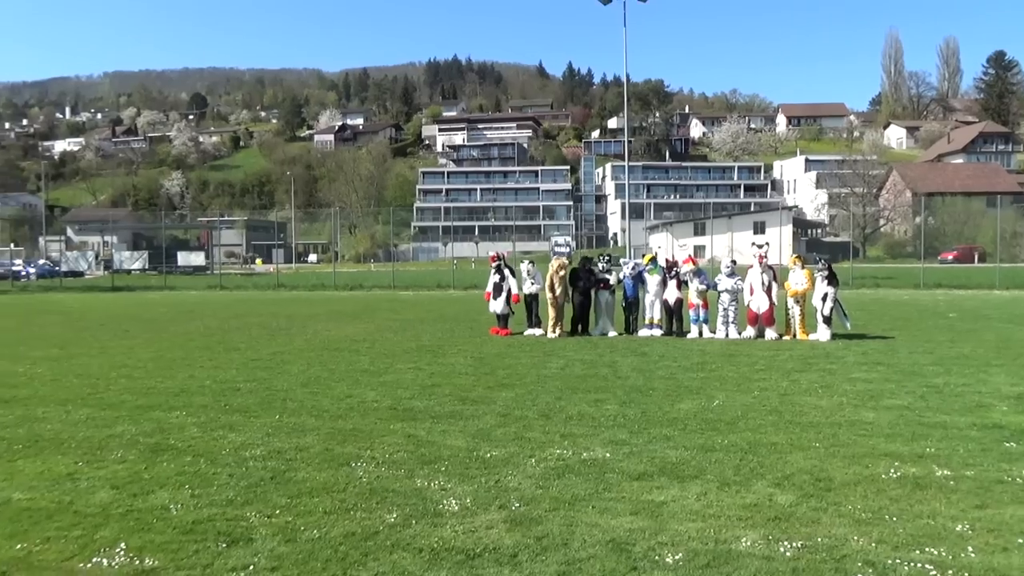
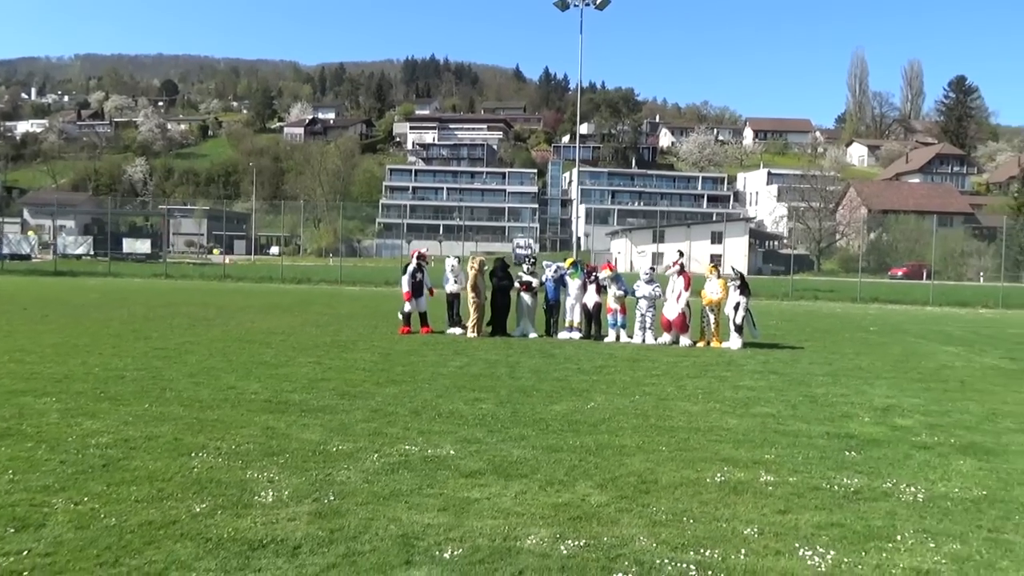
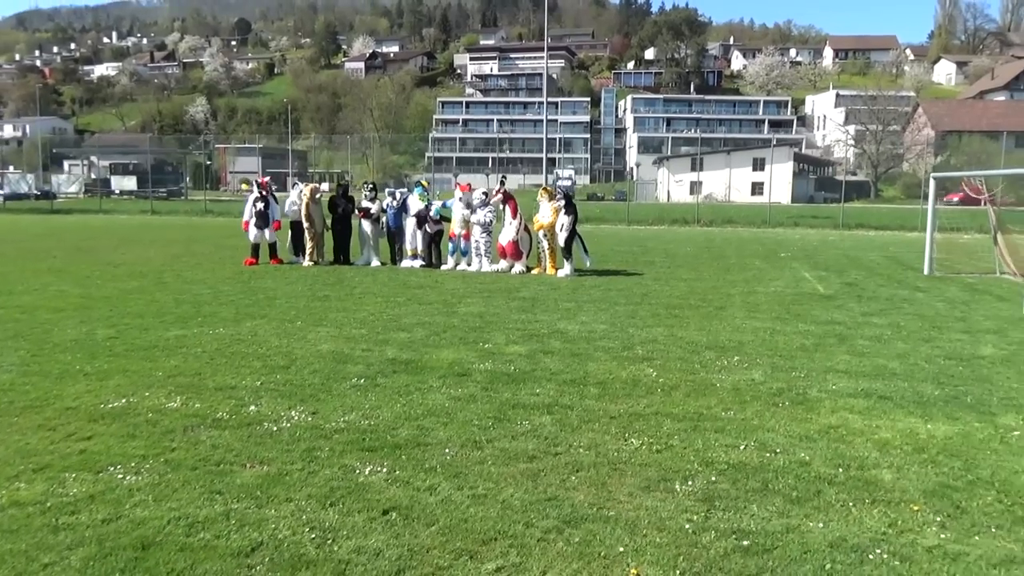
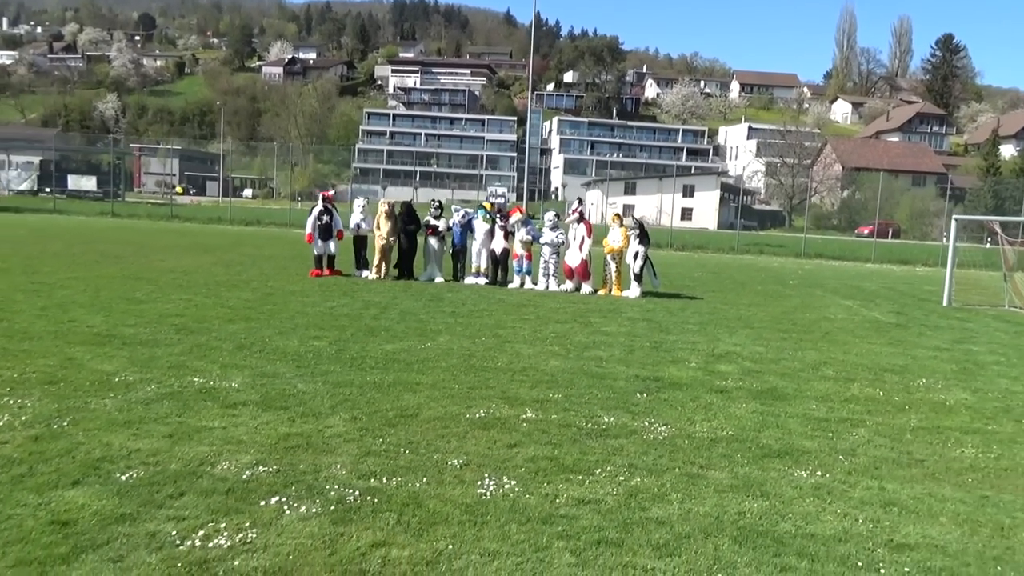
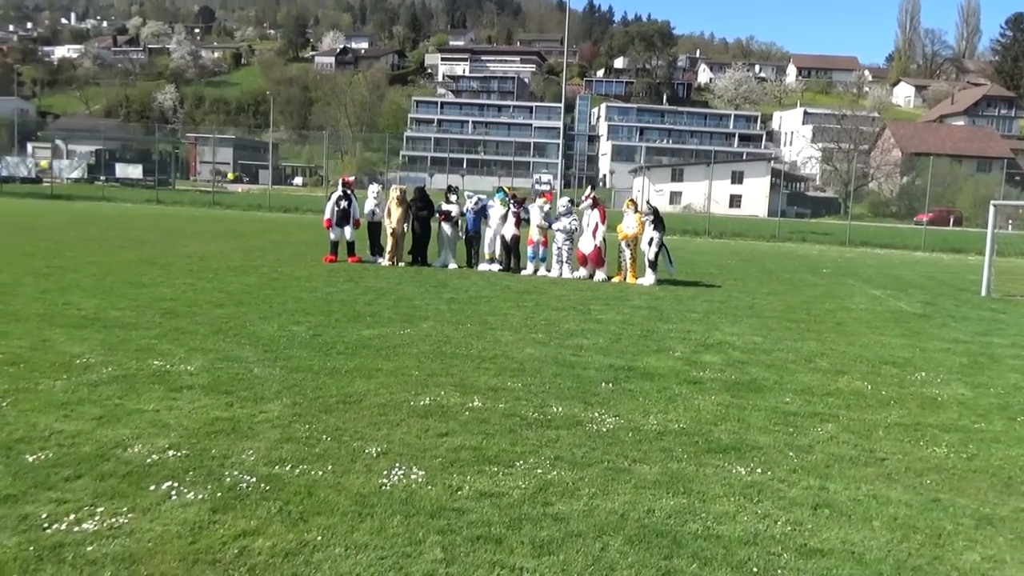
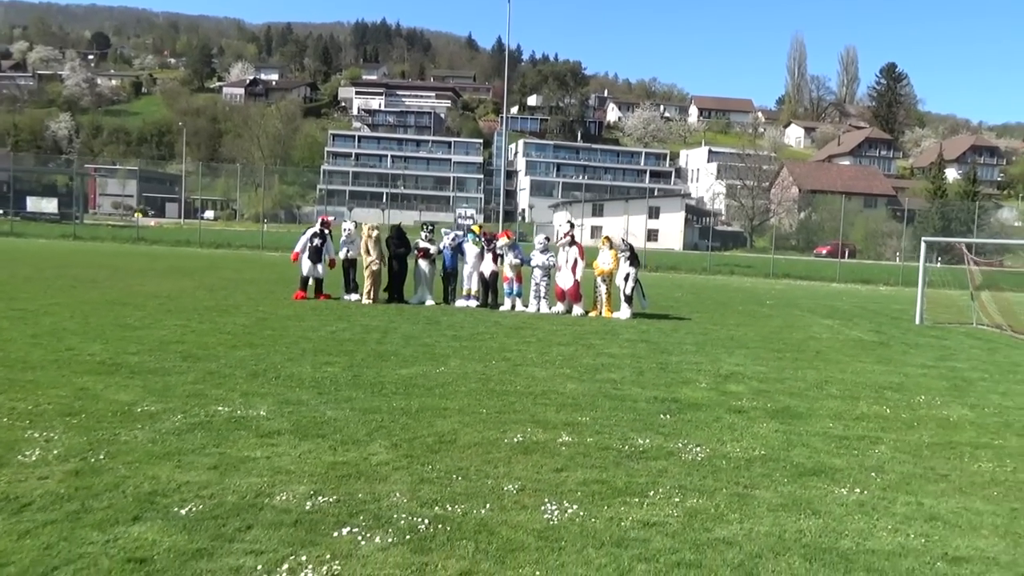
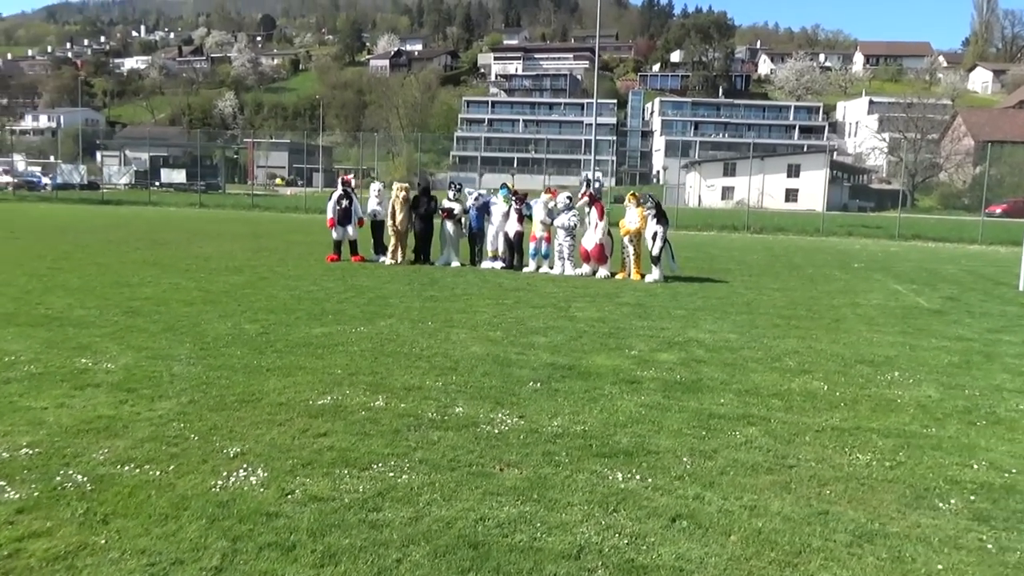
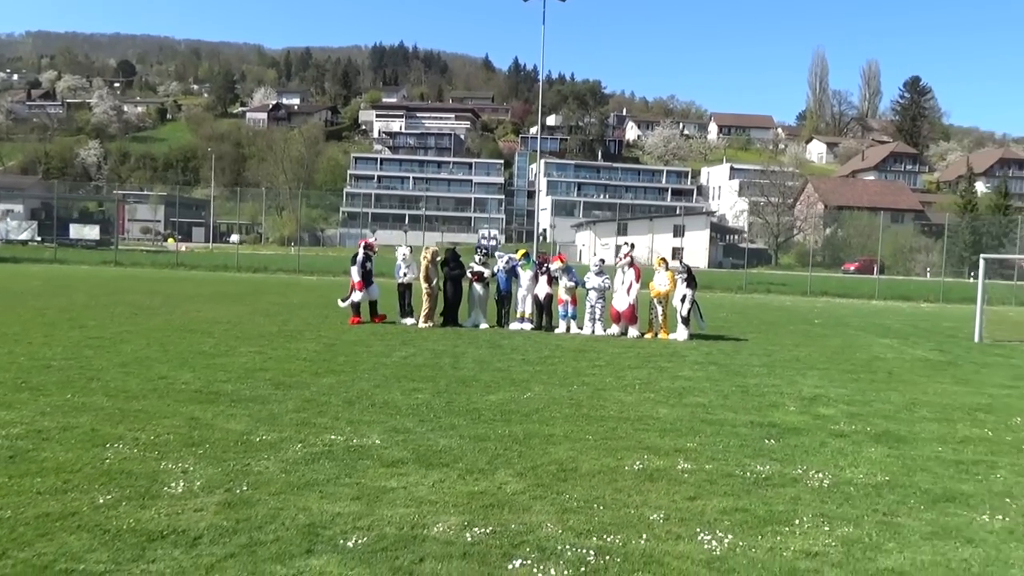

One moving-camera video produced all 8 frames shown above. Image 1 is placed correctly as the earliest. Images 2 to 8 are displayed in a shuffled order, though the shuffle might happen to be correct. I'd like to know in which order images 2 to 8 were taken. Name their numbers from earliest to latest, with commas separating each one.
2, 8, 6, 4, 5, 7, 3
